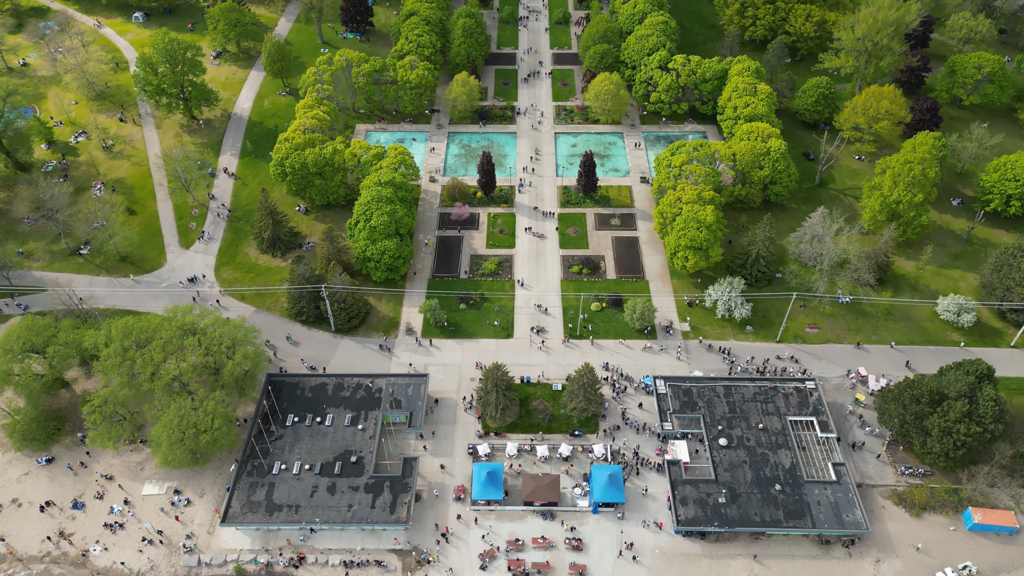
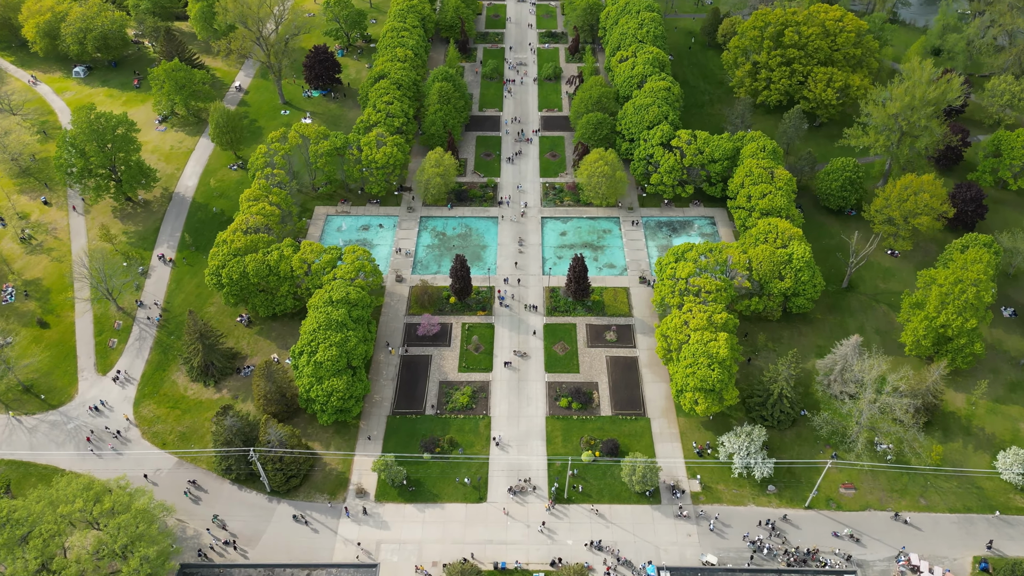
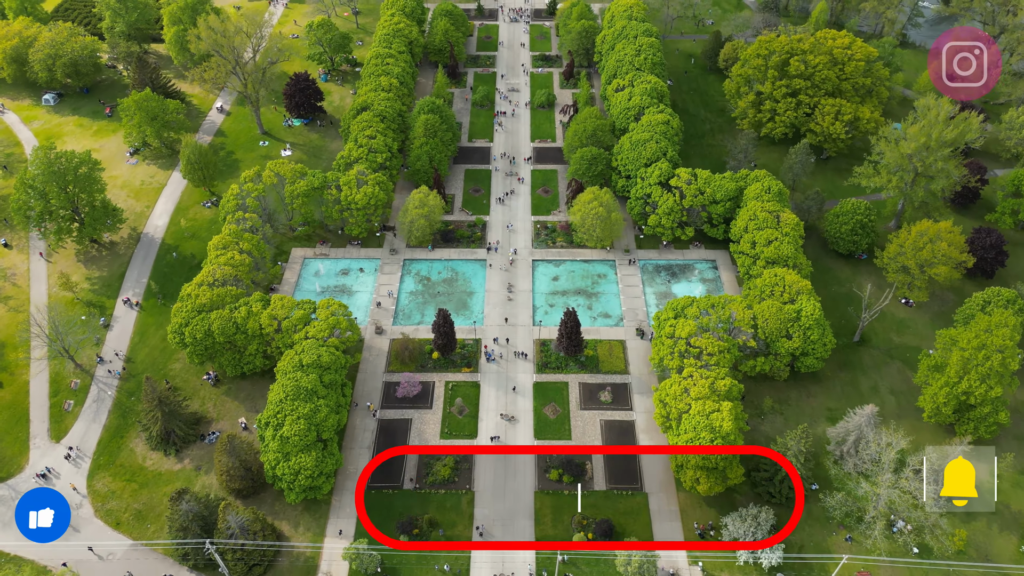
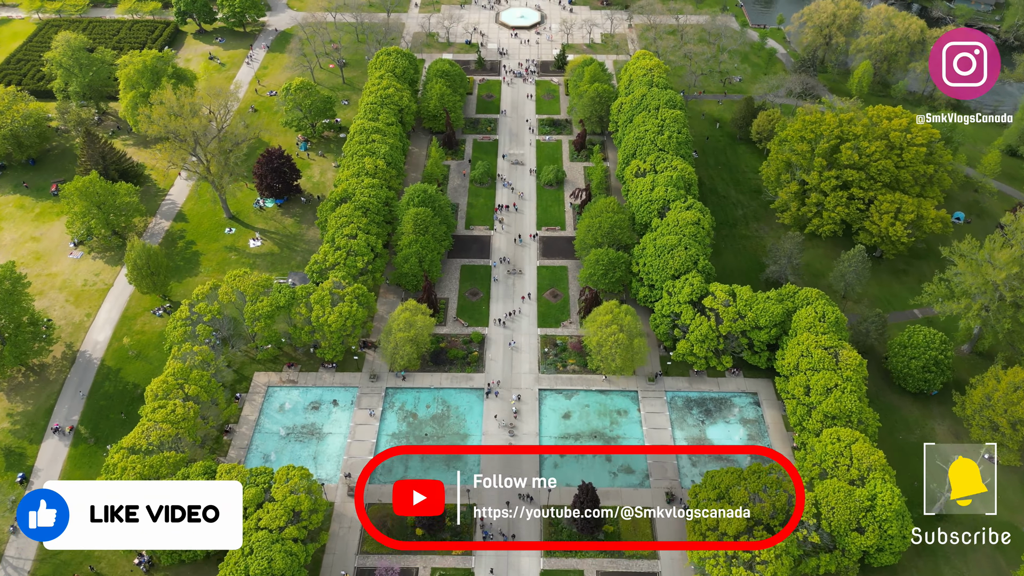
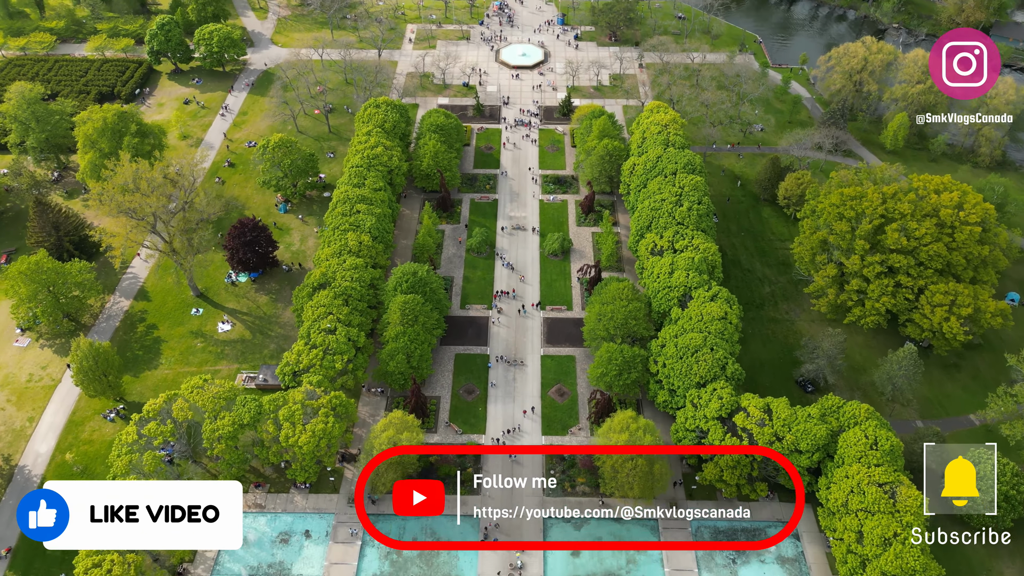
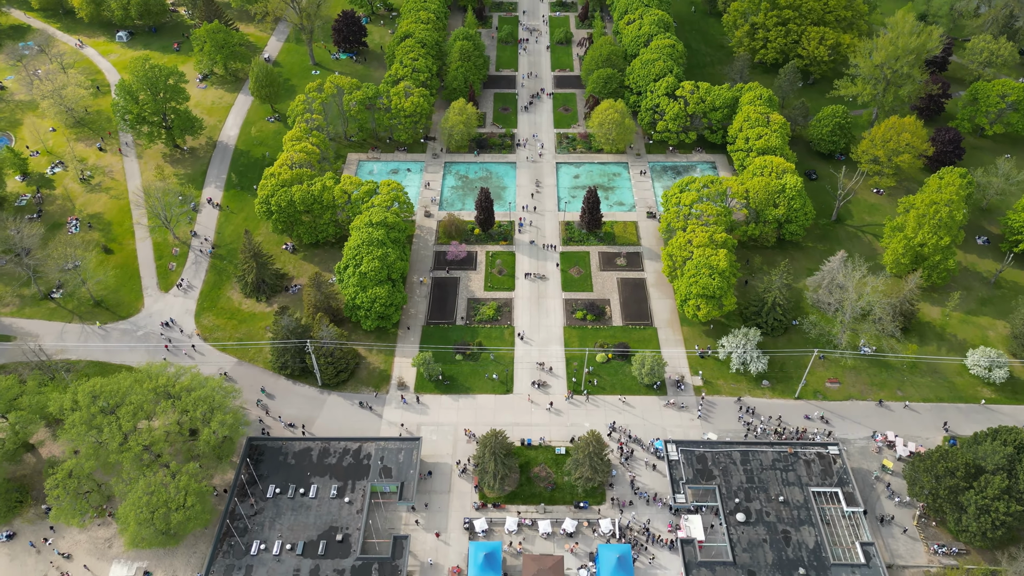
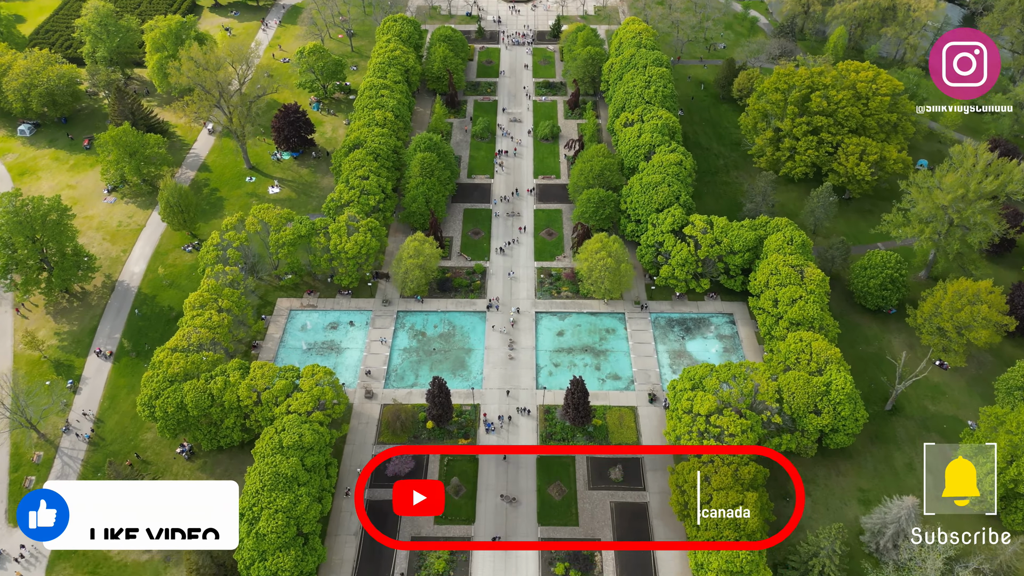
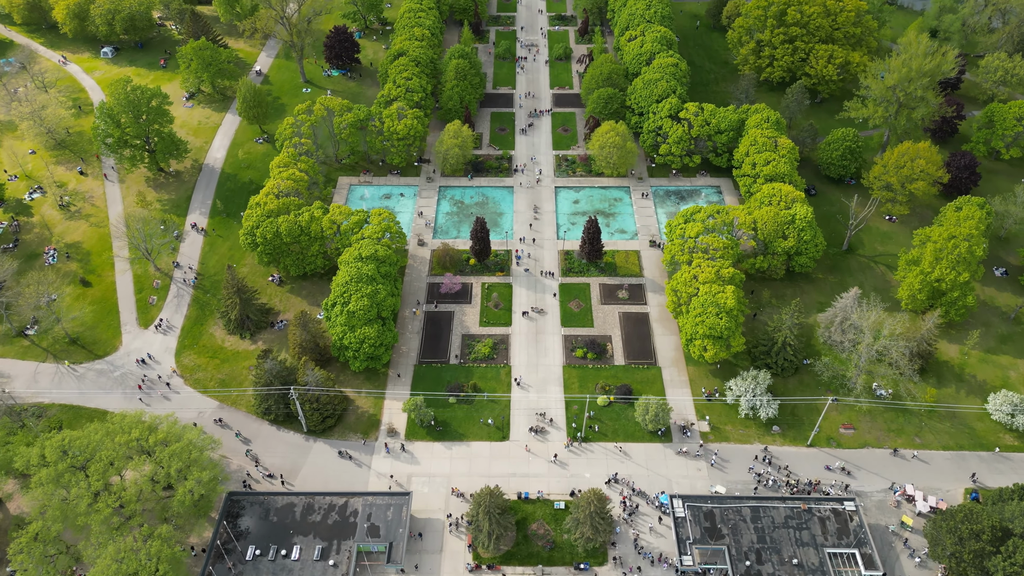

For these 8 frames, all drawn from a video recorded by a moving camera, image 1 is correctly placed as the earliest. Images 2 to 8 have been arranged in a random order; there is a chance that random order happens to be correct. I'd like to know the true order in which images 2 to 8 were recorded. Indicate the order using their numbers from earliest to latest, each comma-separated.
6, 8, 2, 3, 7, 4, 5
